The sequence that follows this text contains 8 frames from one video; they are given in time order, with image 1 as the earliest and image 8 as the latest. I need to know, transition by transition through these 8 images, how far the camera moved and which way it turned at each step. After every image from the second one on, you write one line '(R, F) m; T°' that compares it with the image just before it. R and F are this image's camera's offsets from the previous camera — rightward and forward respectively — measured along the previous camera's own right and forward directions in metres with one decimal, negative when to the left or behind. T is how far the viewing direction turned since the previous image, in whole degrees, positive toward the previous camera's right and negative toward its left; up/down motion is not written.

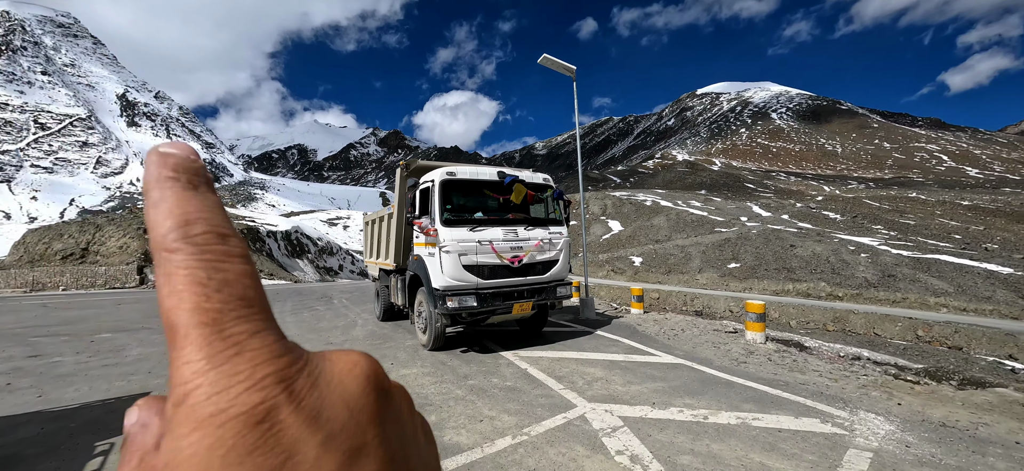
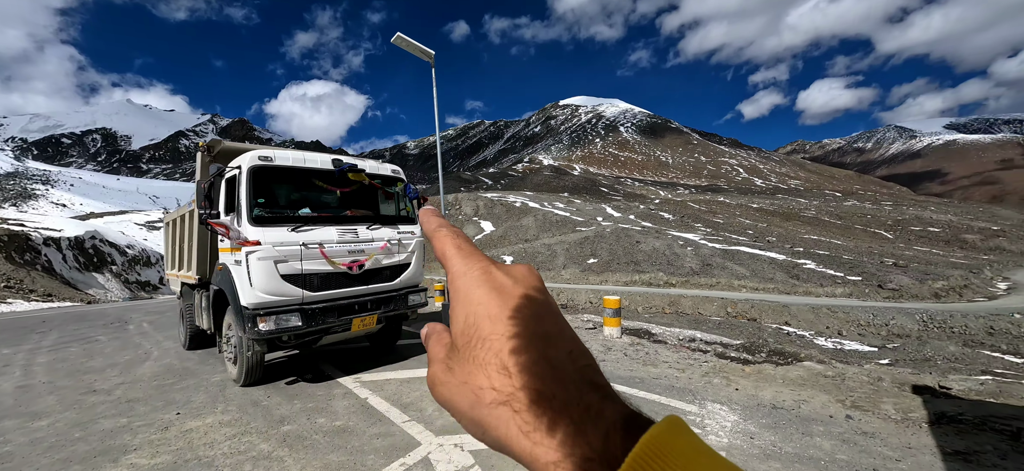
(+0.4, +0.7) m; +17°
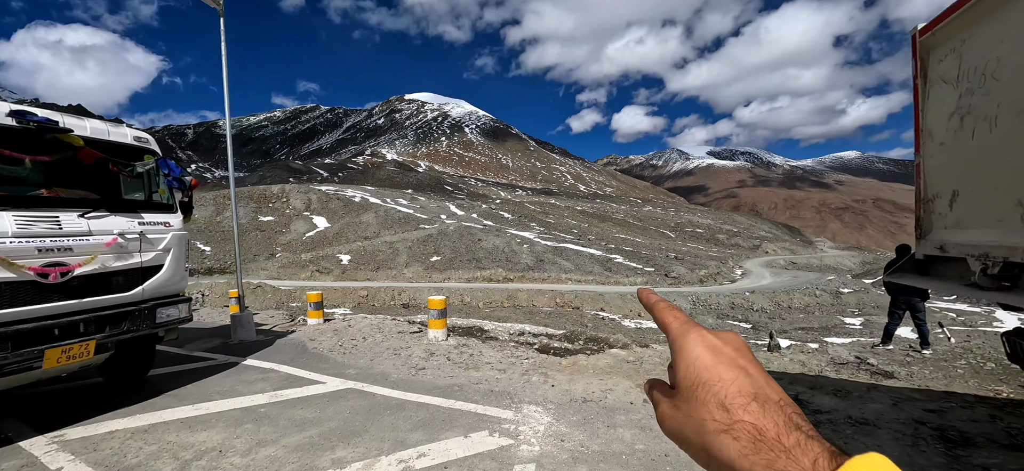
(+0.4, +0.5) m; +21°
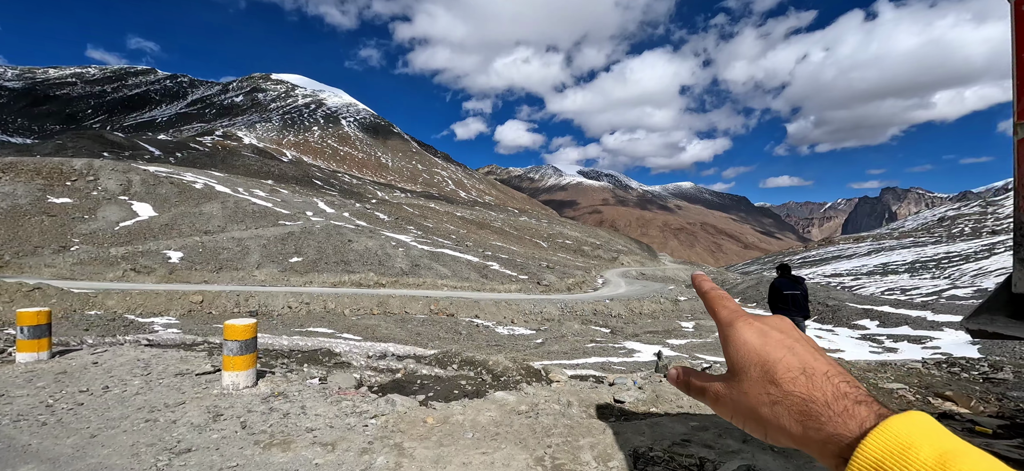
(+0.2, +1.7) m; +16°
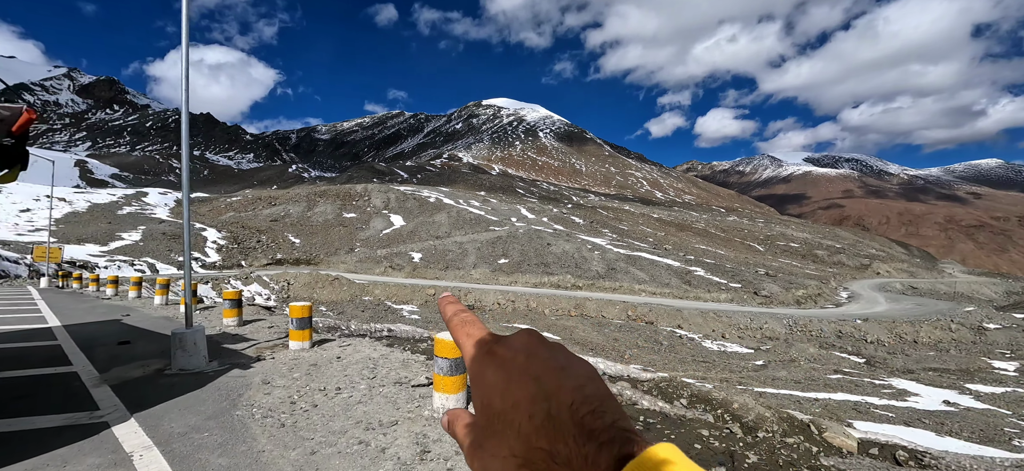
(-0.6, +1.2) m; -25°
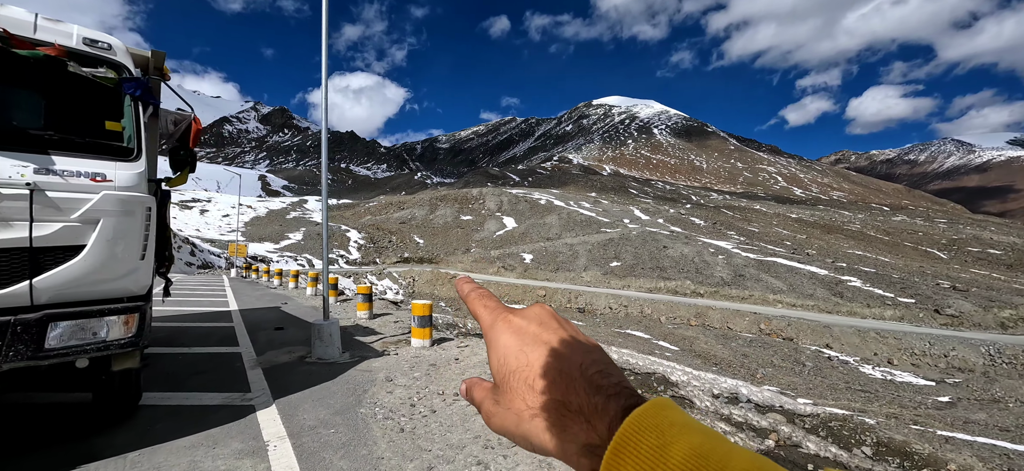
(-0.2, +0.5) m; -15°
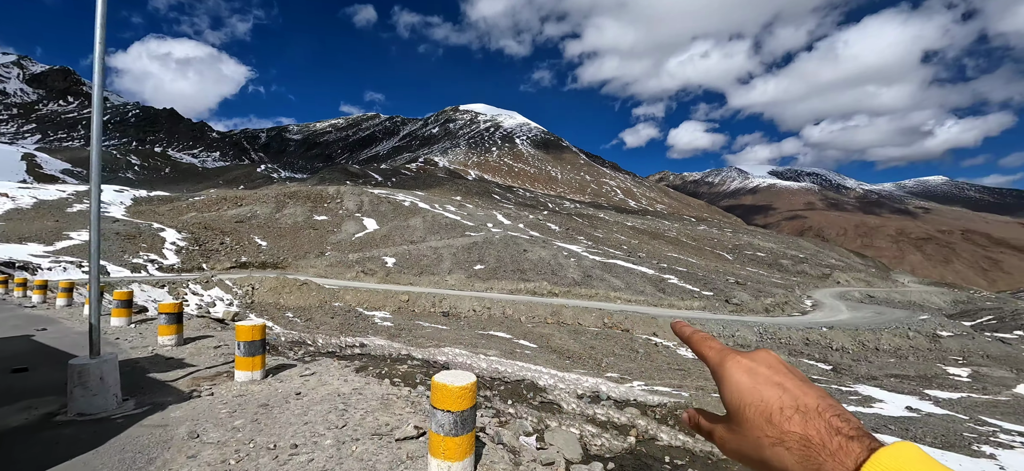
(0.0, +0.6) m; +18°
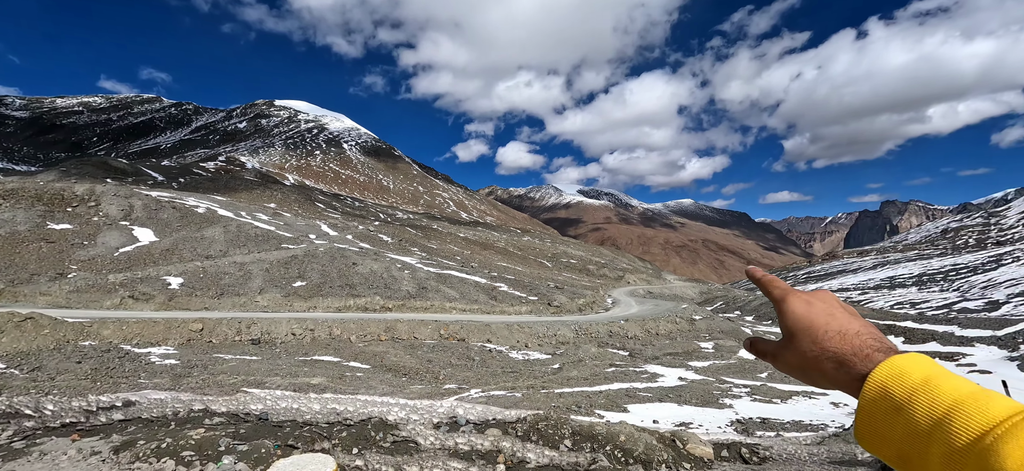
(-0.3, +0.9) m; +22°
